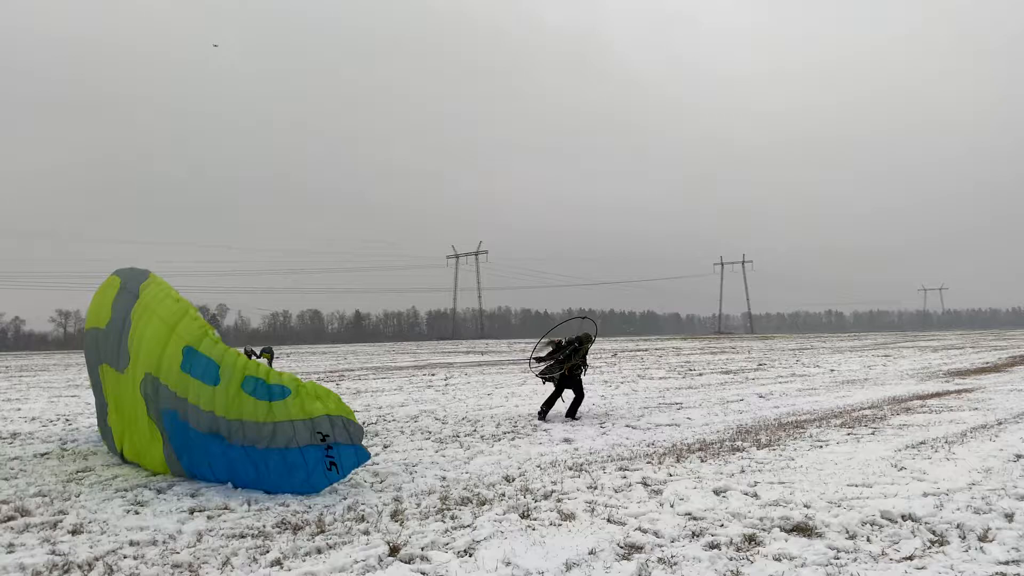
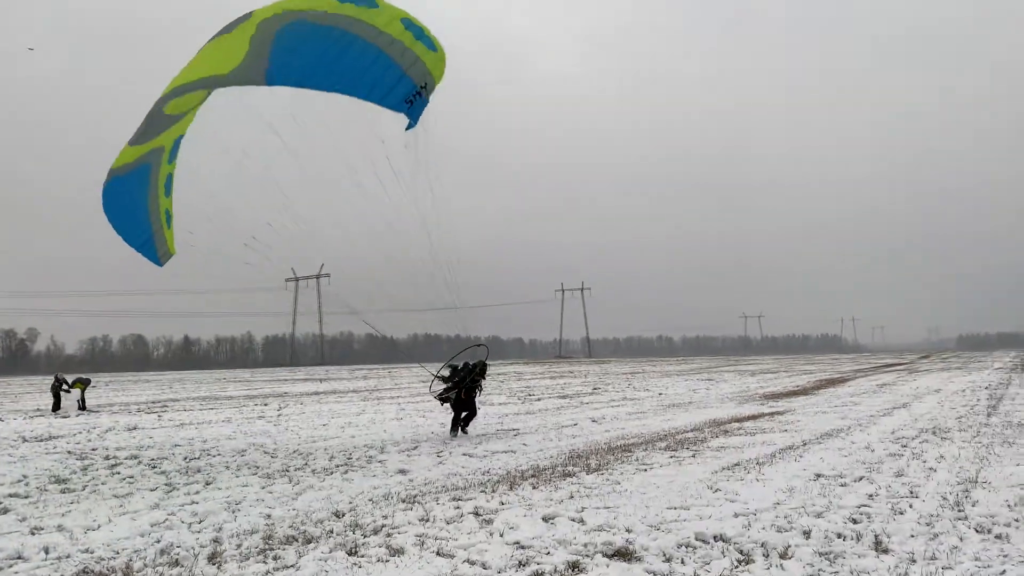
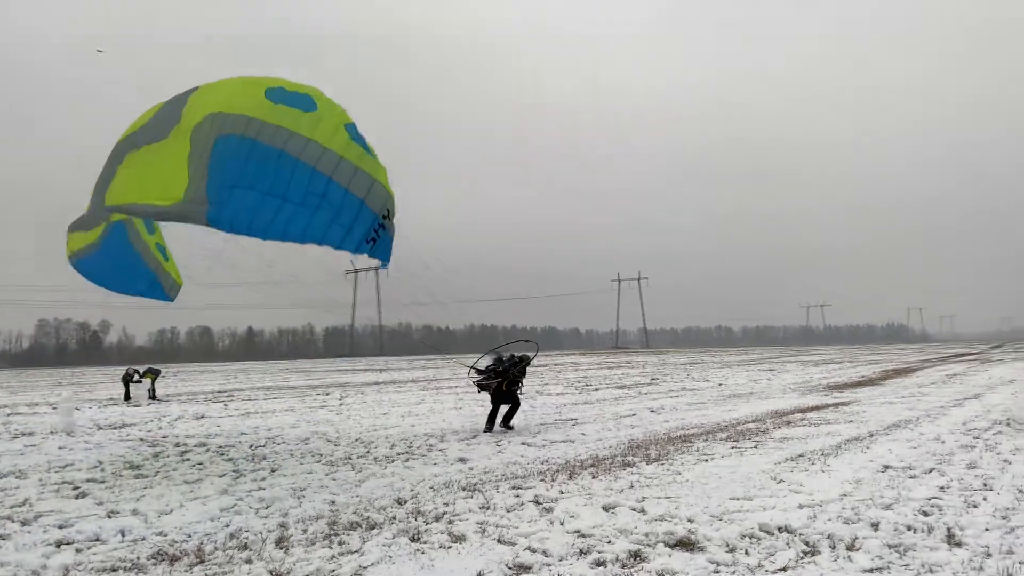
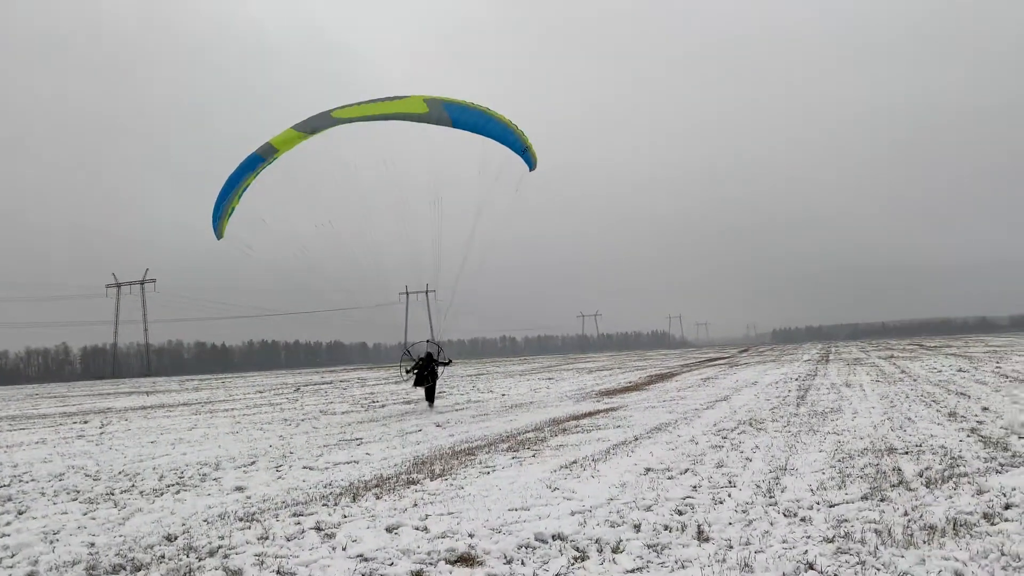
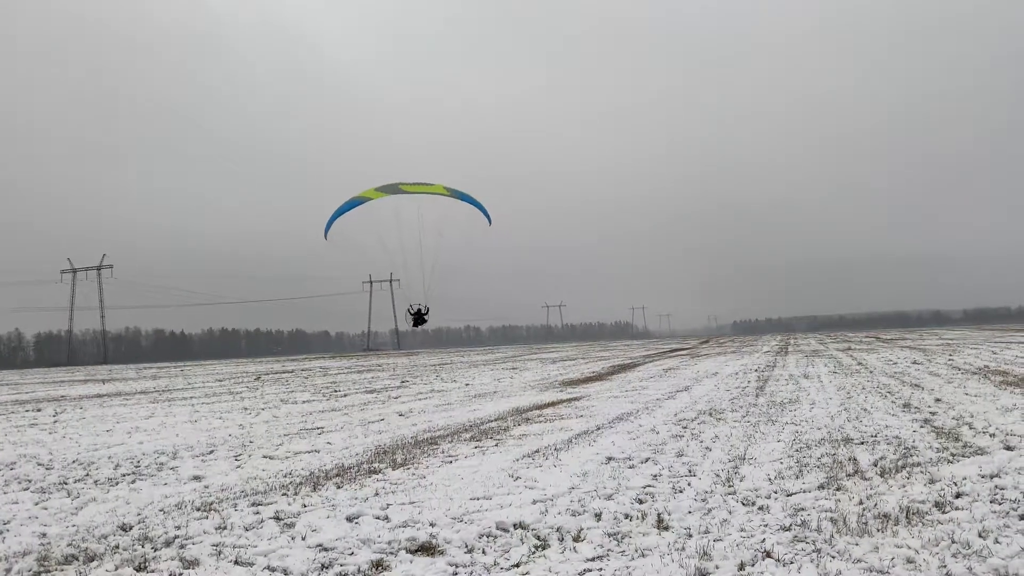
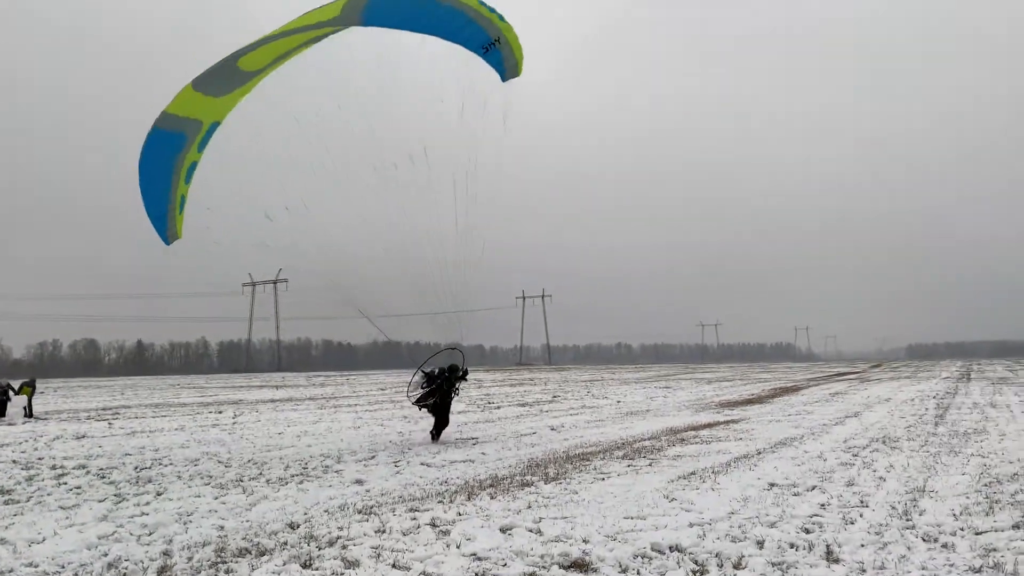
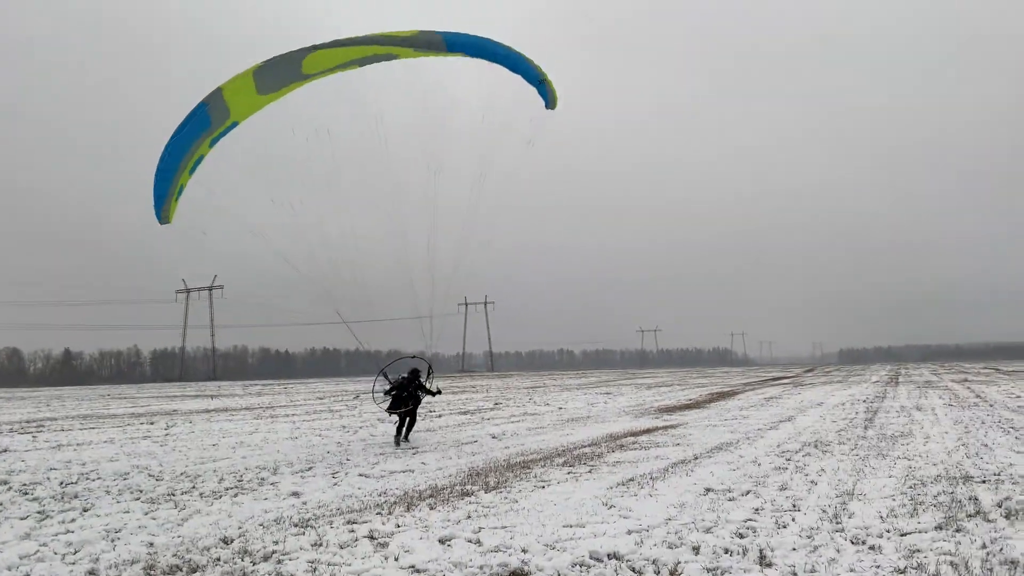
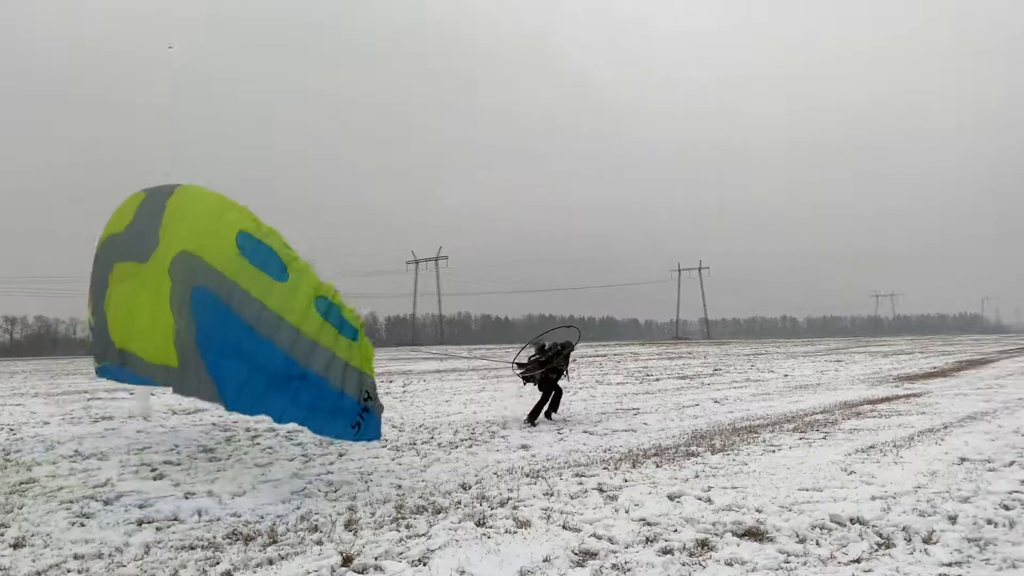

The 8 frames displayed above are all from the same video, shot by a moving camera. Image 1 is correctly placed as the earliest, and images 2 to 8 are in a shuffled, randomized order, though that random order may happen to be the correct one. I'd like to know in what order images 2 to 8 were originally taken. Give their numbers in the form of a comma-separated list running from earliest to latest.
8, 3, 2, 6, 7, 4, 5
